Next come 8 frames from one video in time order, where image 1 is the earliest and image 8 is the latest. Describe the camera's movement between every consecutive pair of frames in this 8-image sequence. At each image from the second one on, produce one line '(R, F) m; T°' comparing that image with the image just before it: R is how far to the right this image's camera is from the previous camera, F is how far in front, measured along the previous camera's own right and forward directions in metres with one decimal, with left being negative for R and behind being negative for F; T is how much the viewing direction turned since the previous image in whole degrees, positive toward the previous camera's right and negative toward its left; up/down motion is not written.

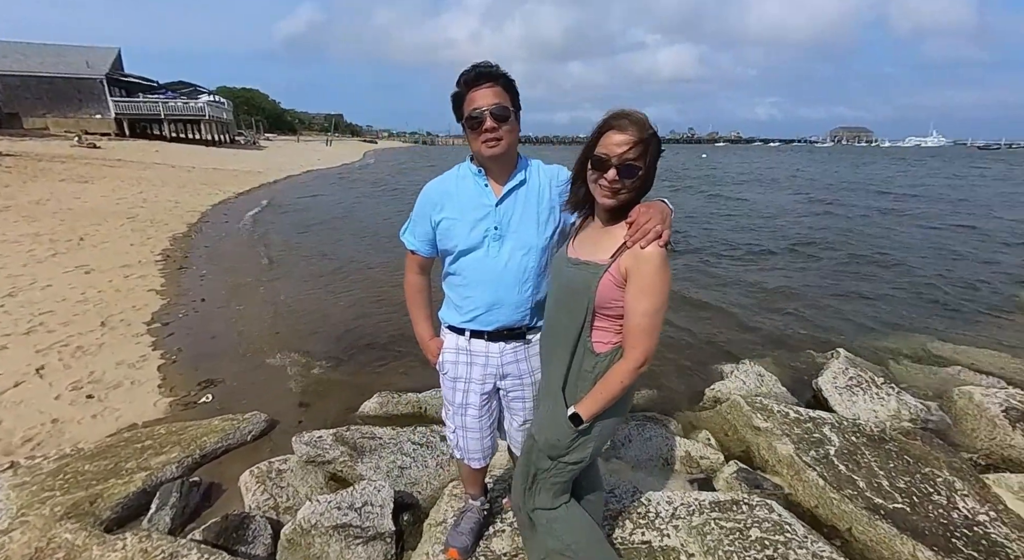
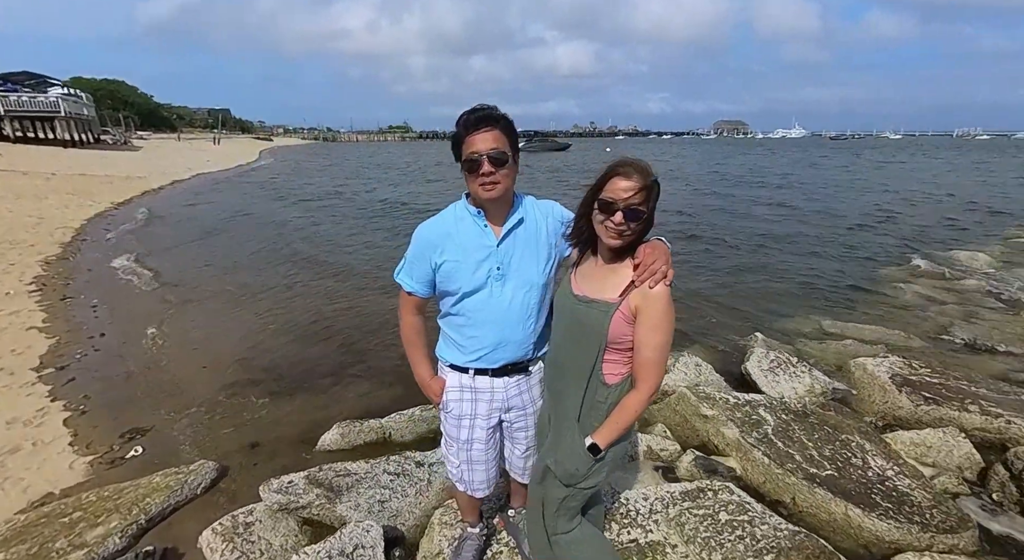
(-0.5, 0.0) m; +11°
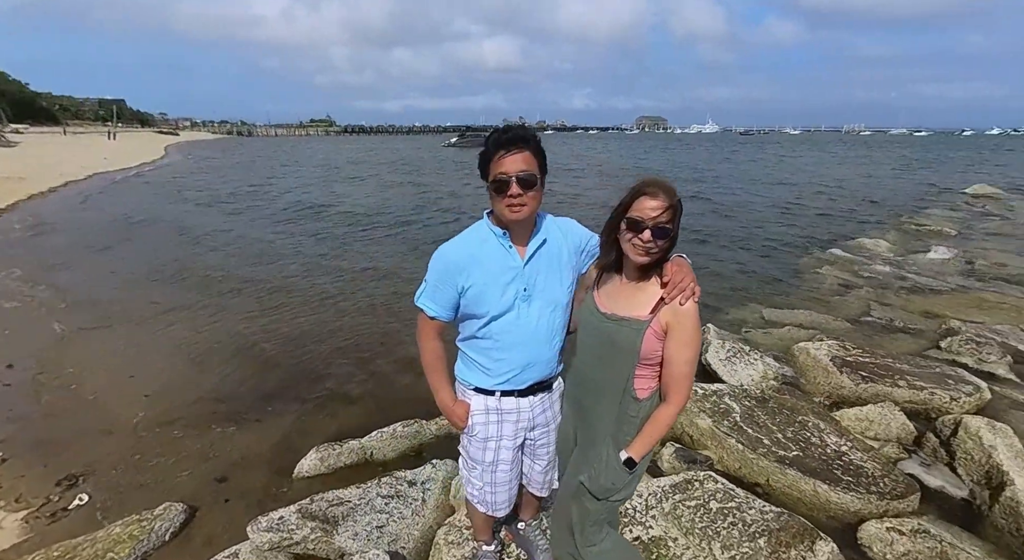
(-0.5, +0.1) m; +8°
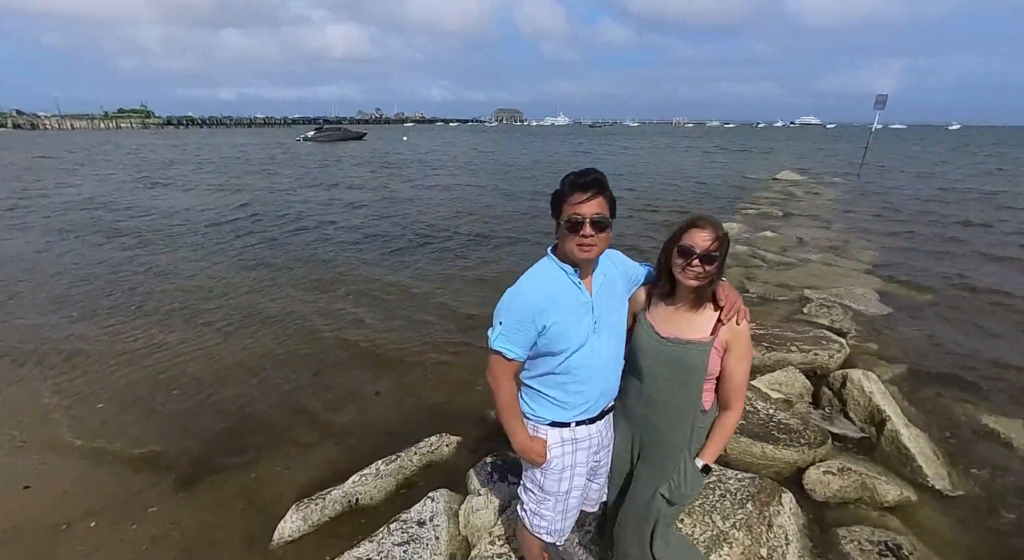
(-1.2, +0.2) m; +16°
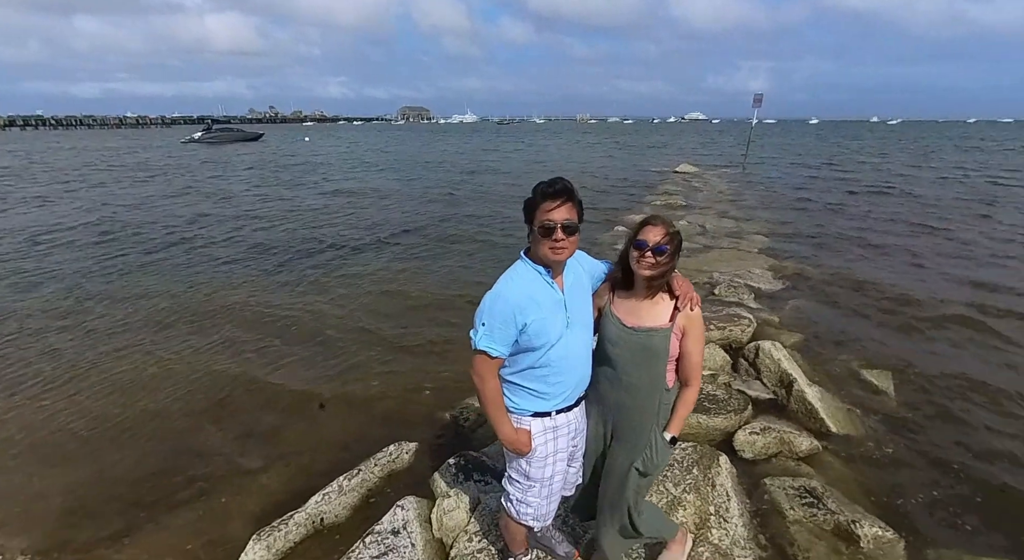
(-0.4, -0.1) m; +10°
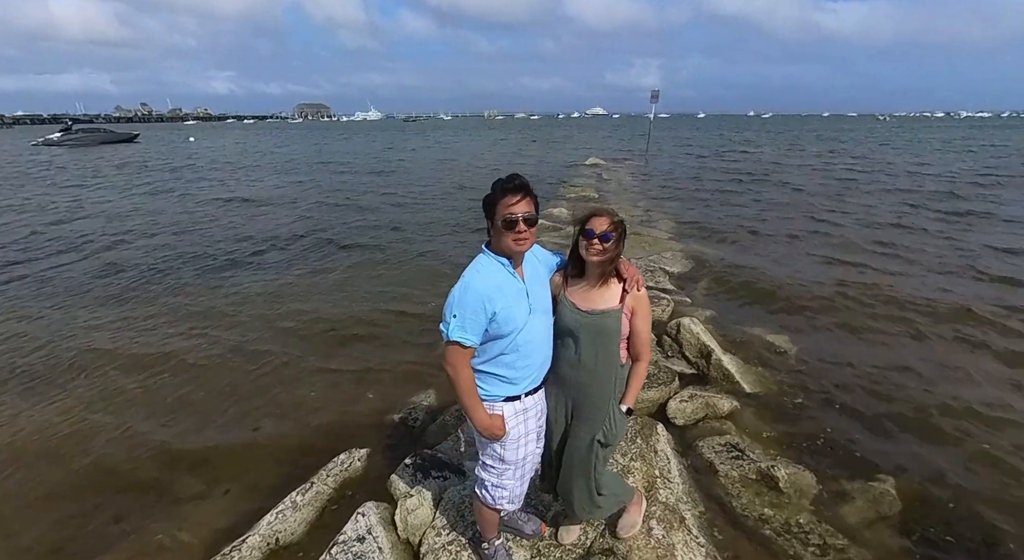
(-0.3, -0.1) m; +10°
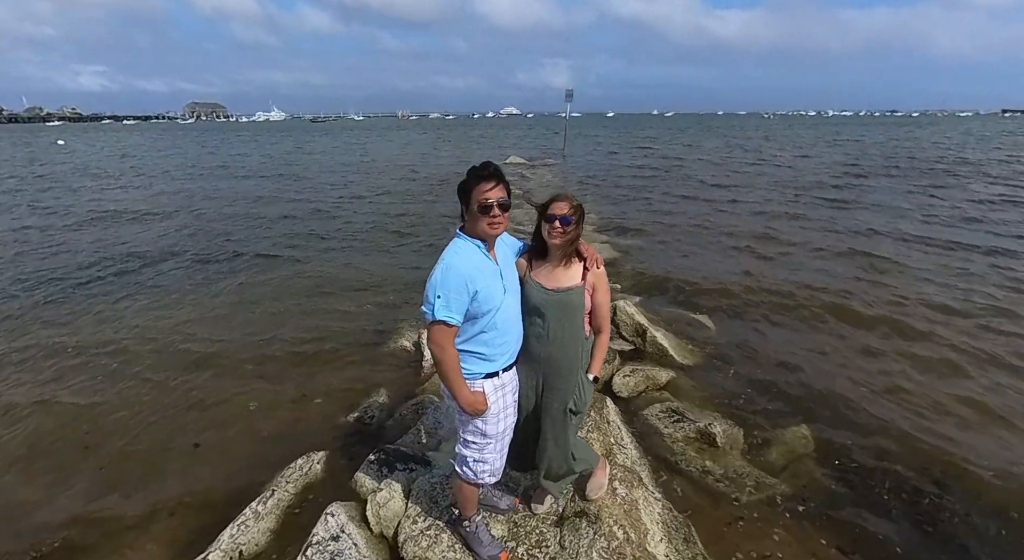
(-0.4, -0.1) m; +10°
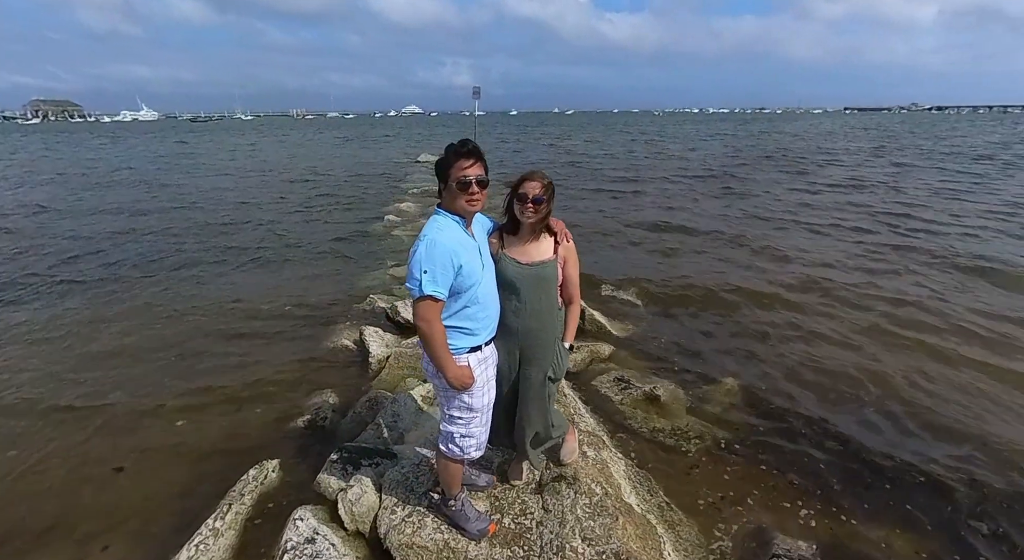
(-0.5, -0.1) m; +11°
